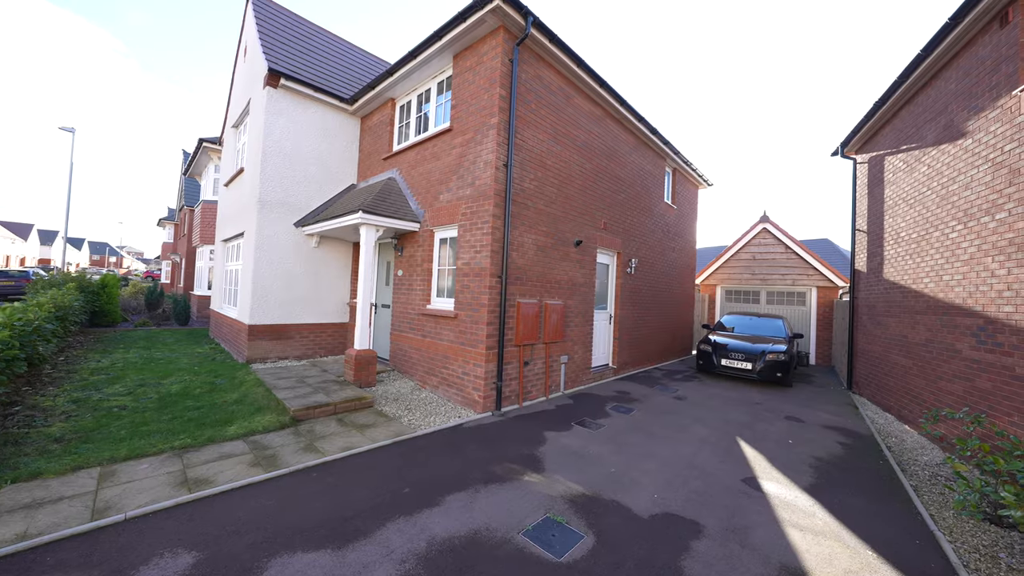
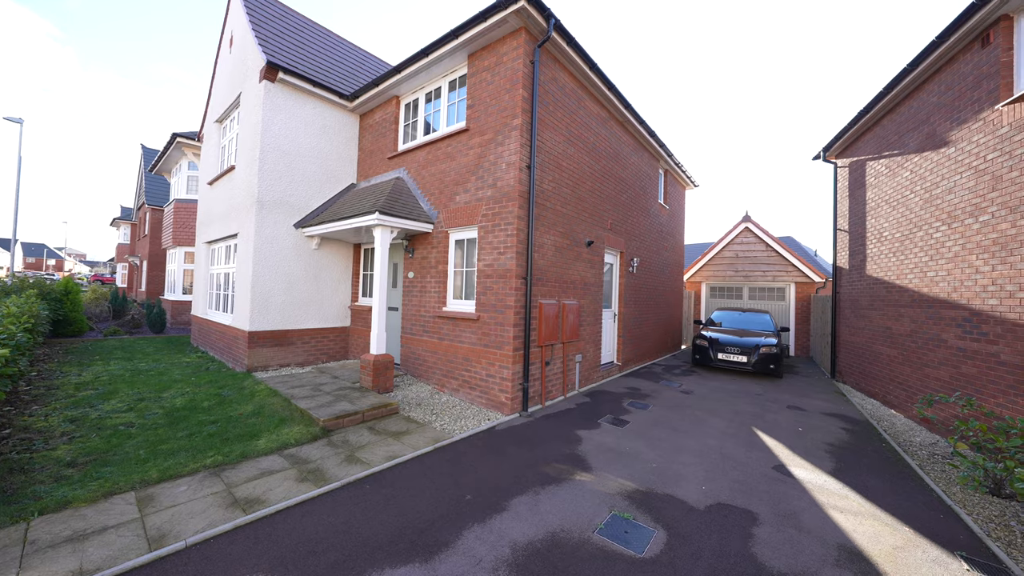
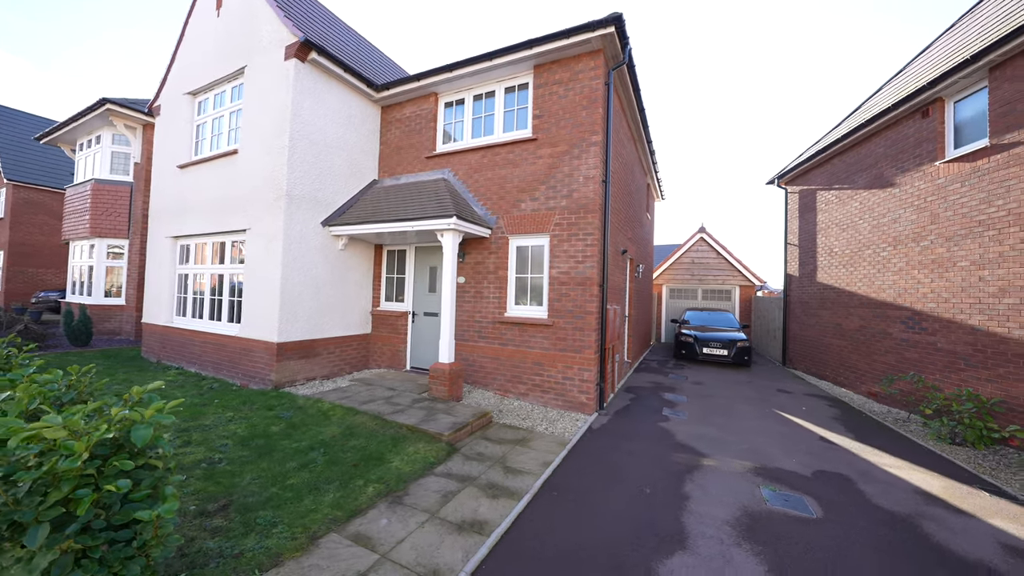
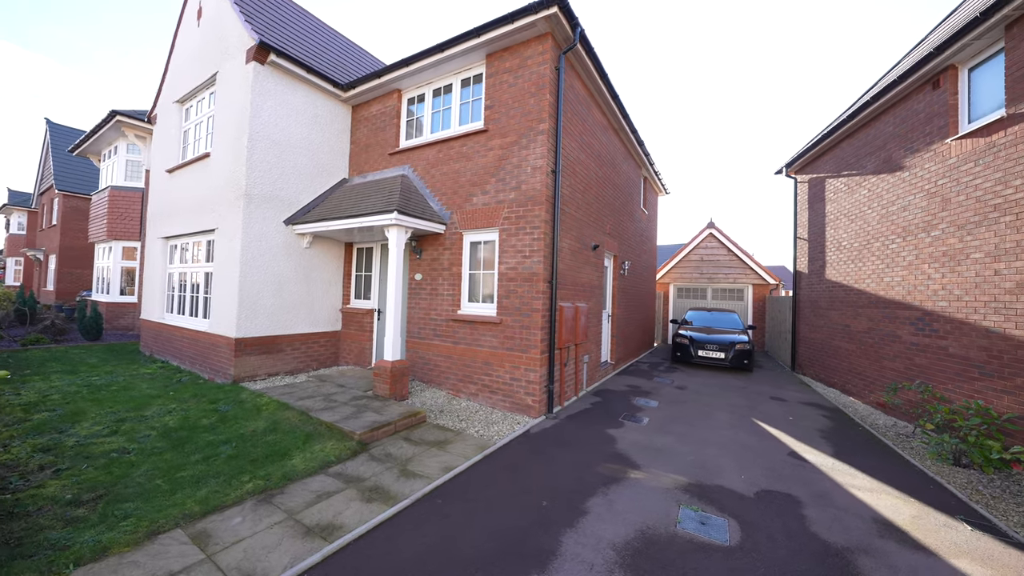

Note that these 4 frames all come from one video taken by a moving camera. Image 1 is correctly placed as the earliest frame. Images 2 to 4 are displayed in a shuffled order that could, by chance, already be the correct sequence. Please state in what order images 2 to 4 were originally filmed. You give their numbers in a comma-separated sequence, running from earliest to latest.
2, 4, 3
